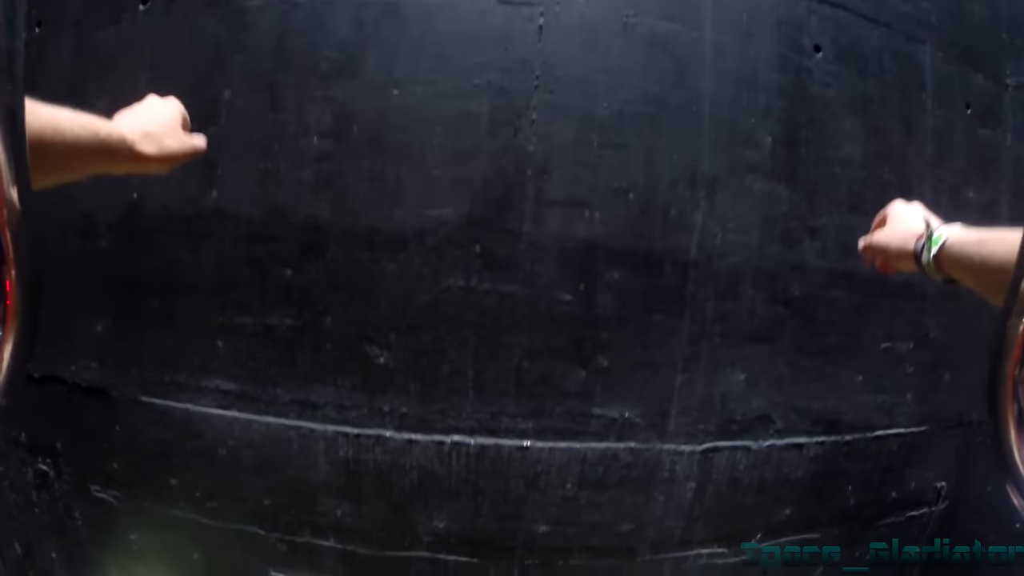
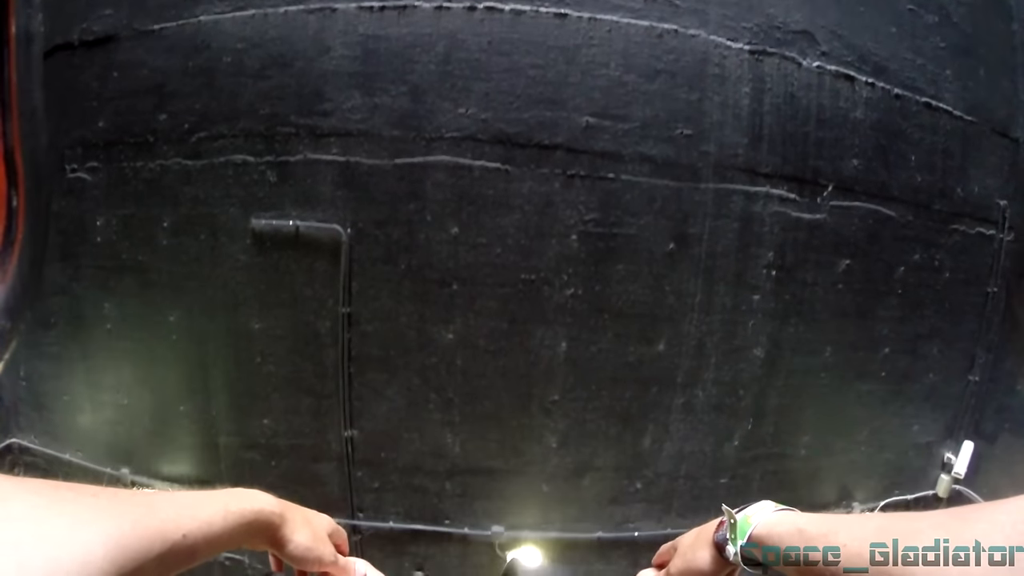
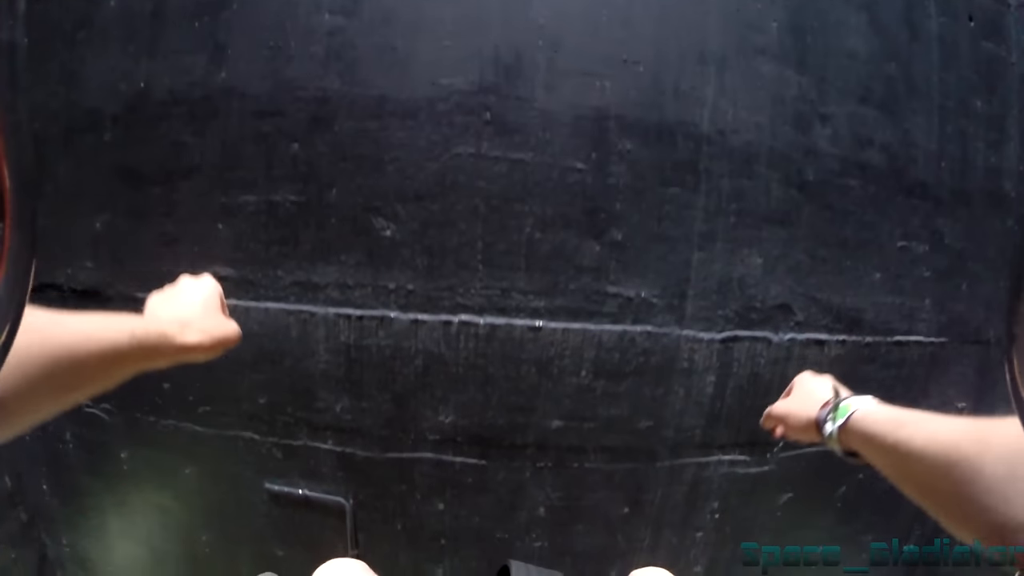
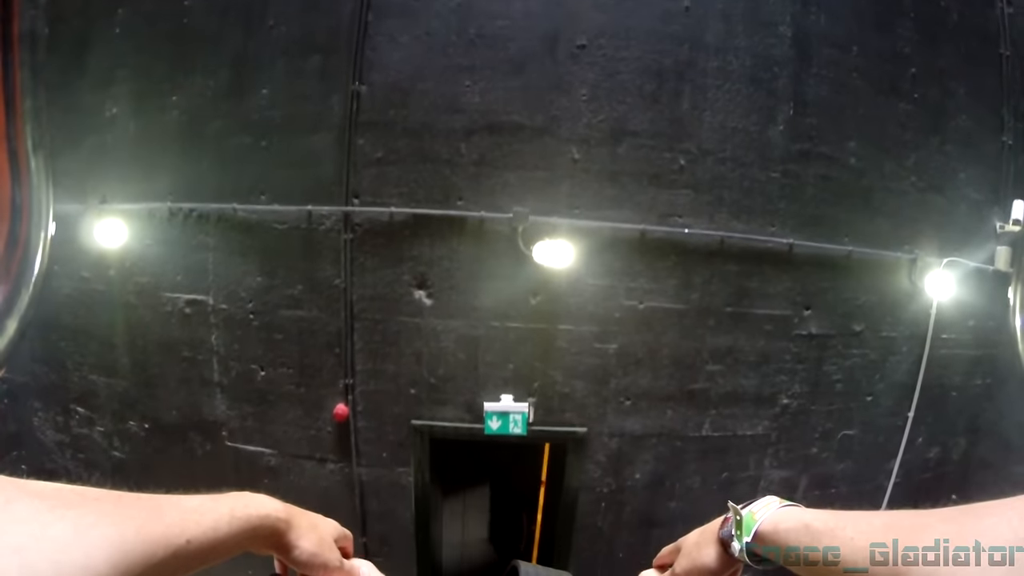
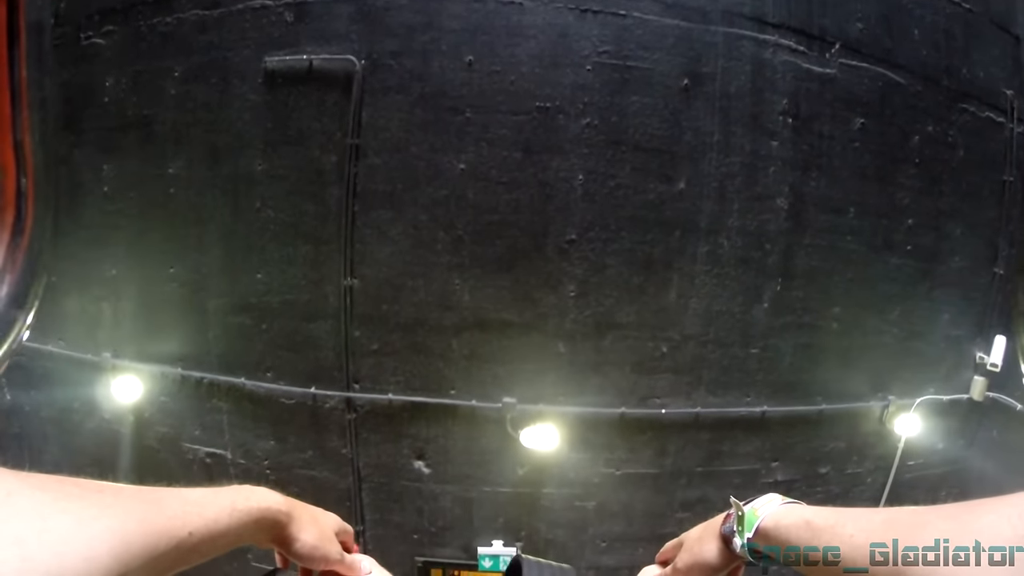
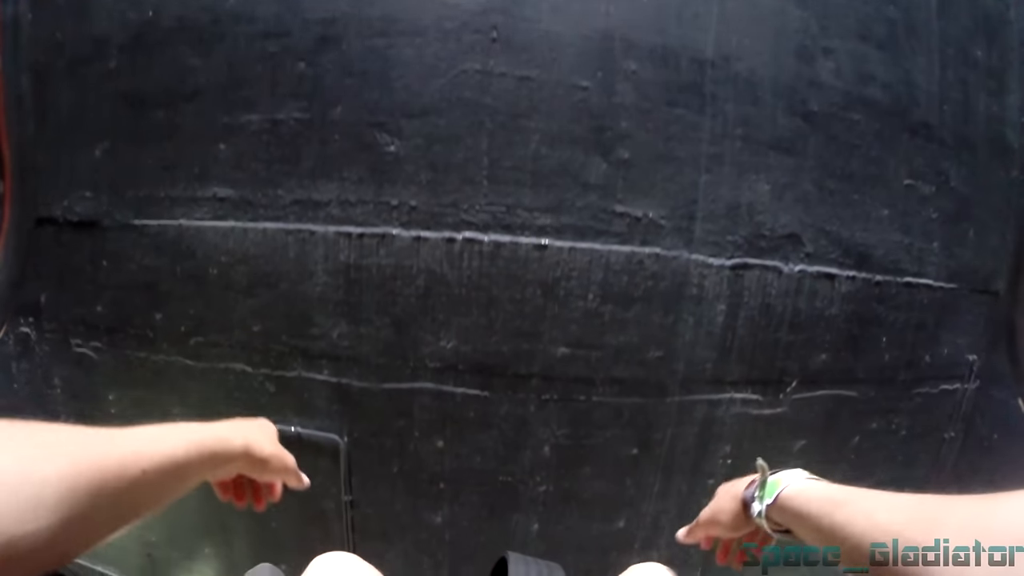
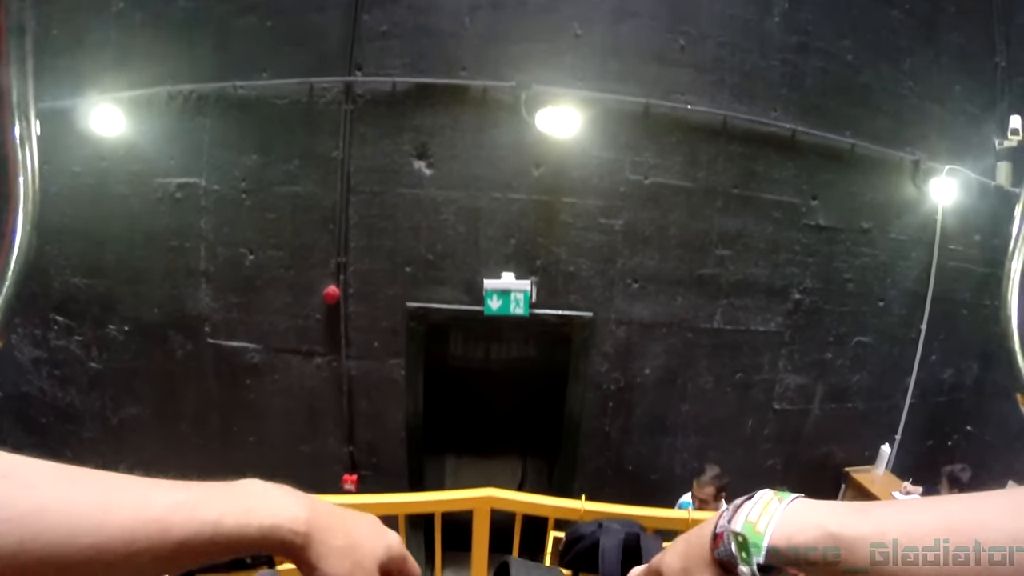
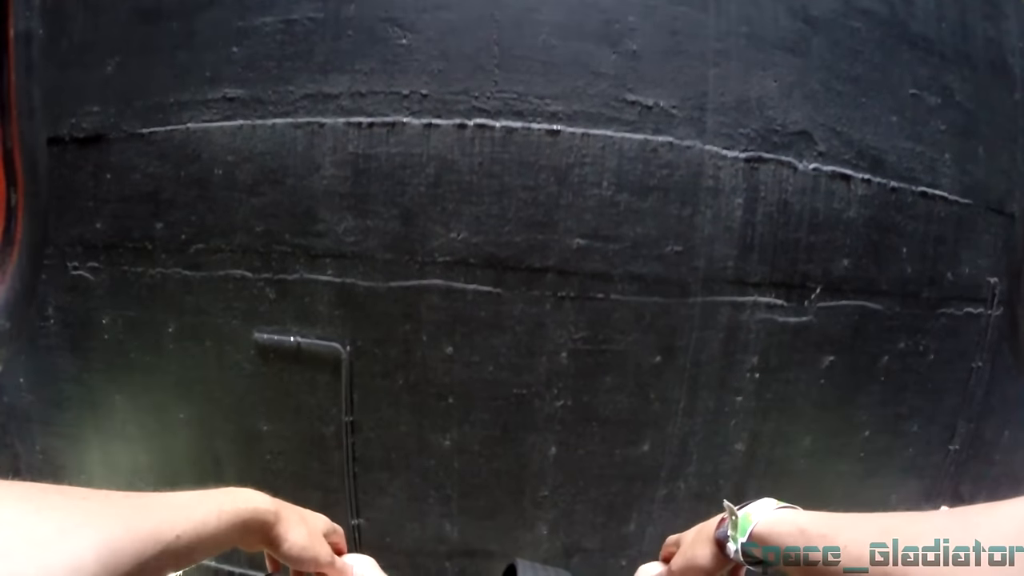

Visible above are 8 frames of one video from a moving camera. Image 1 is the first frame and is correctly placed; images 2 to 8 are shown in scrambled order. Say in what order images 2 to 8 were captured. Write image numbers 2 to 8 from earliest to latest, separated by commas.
3, 6, 8, 2, 5, 4, 7
